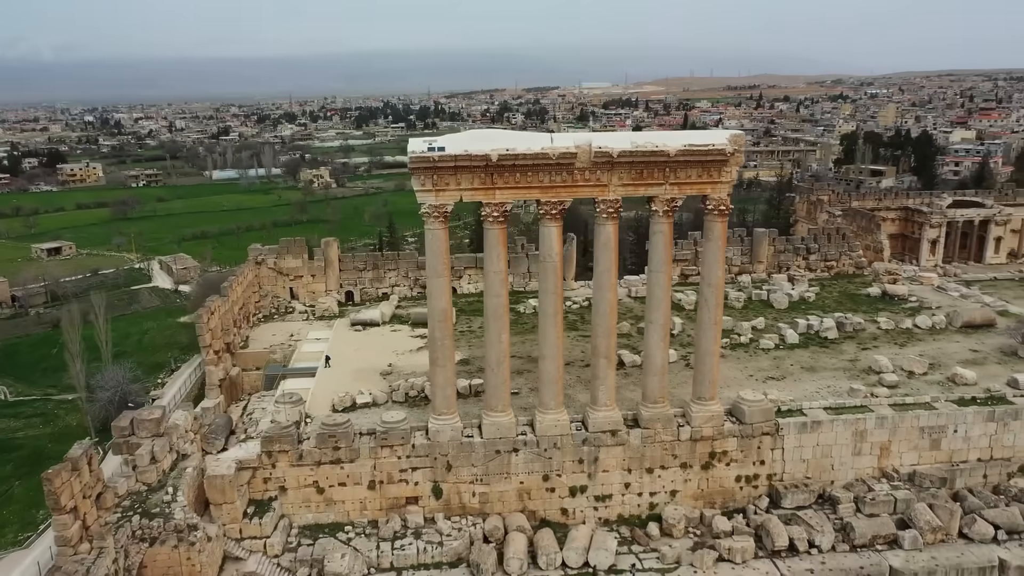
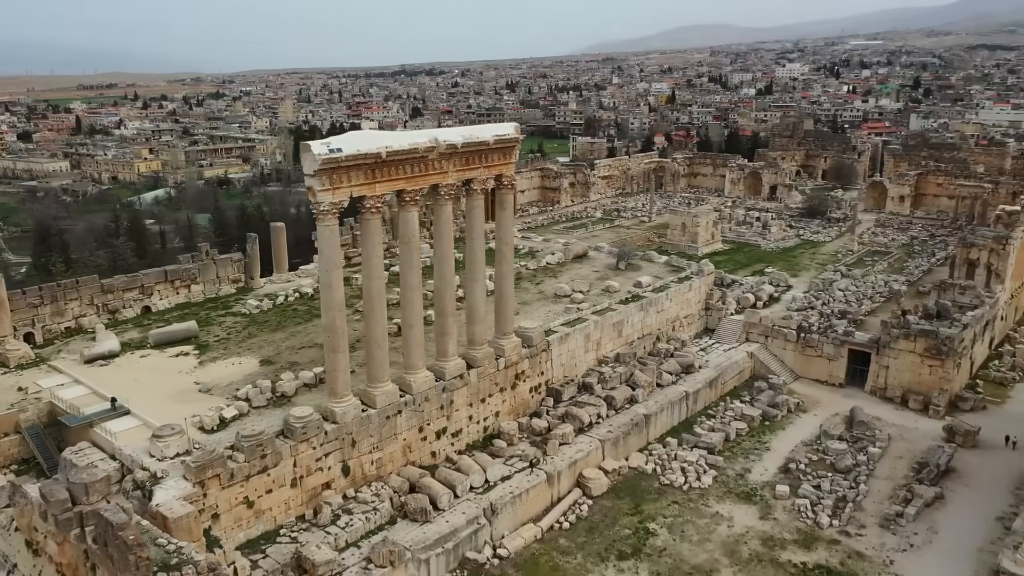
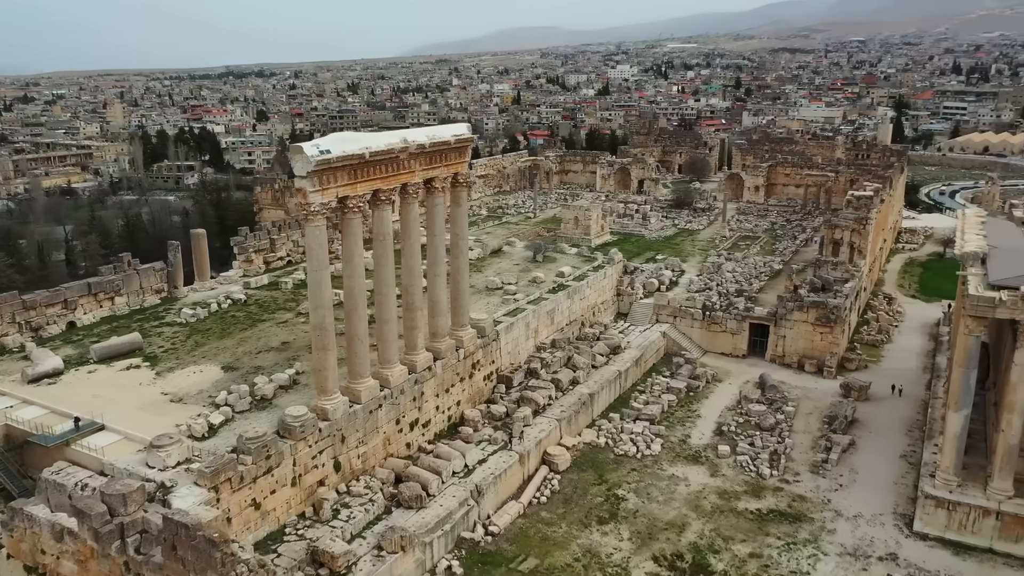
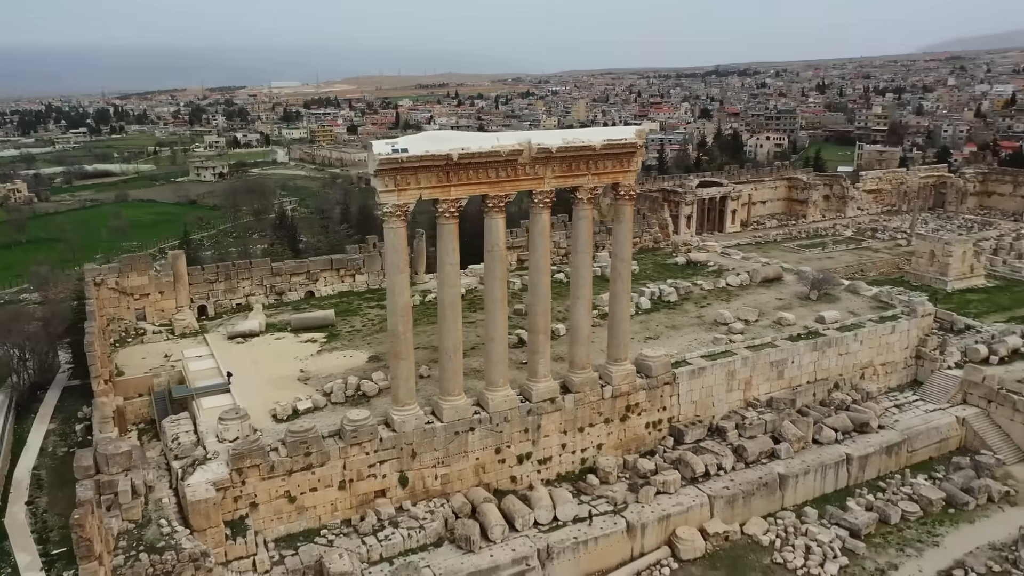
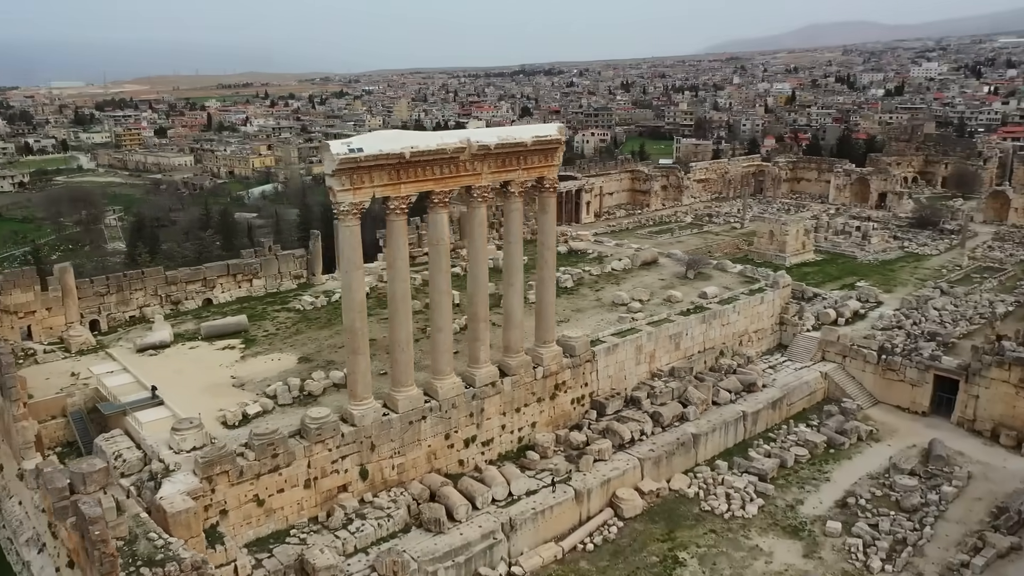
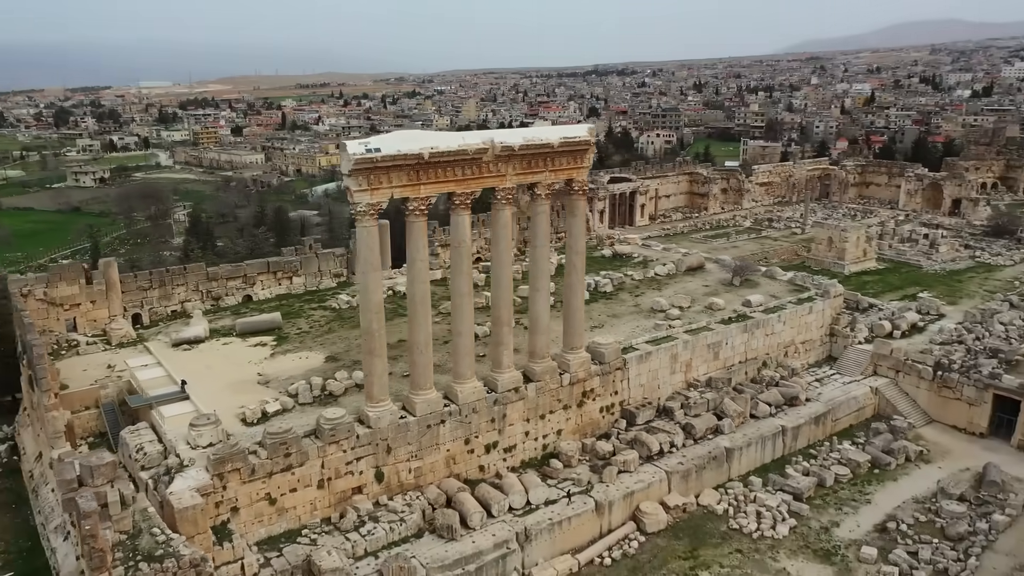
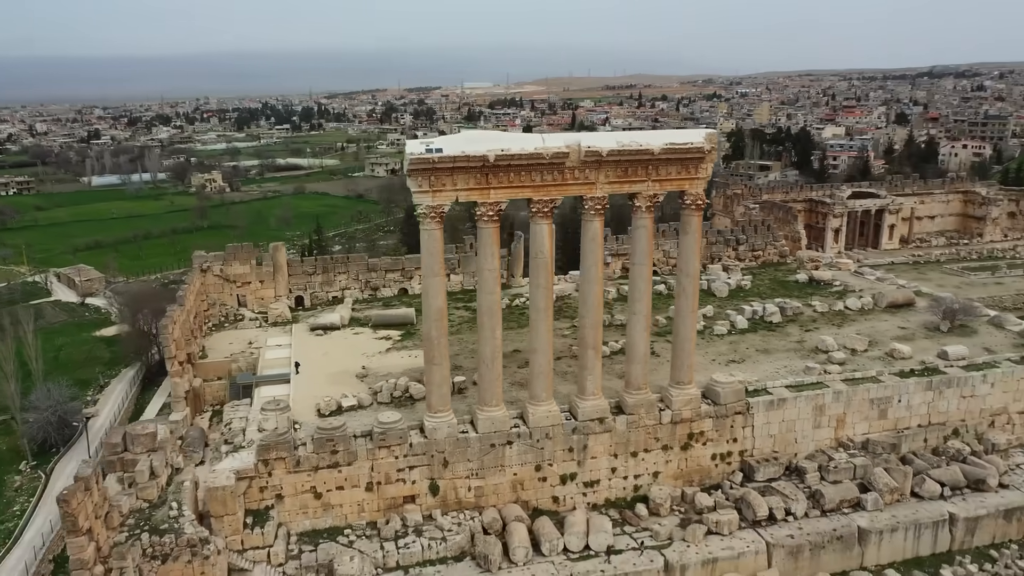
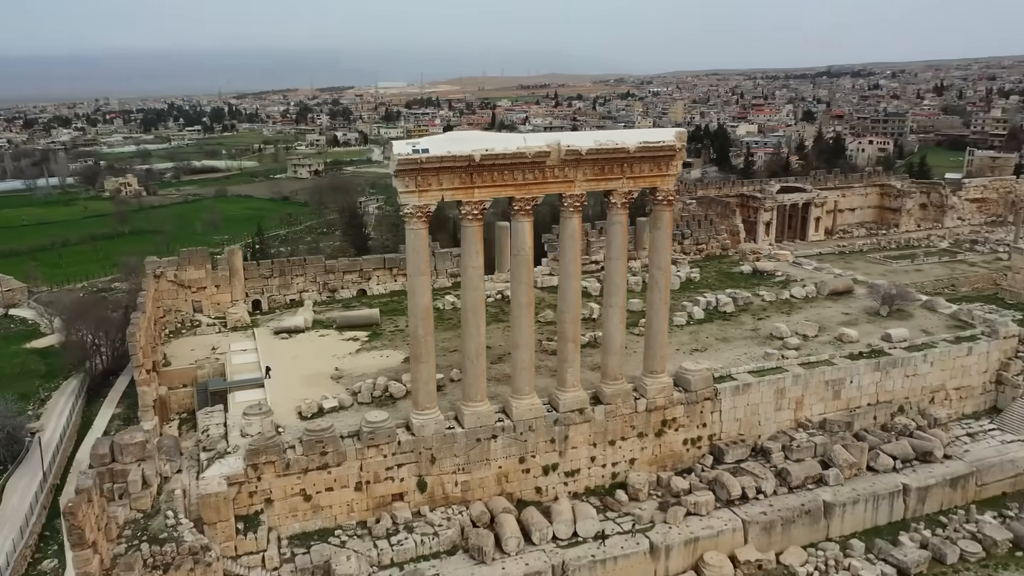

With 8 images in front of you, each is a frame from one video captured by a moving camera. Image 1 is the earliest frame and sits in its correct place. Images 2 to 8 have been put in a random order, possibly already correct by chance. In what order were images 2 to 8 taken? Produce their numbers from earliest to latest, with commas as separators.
7, 8, 4, 6, 5, 2, 3
